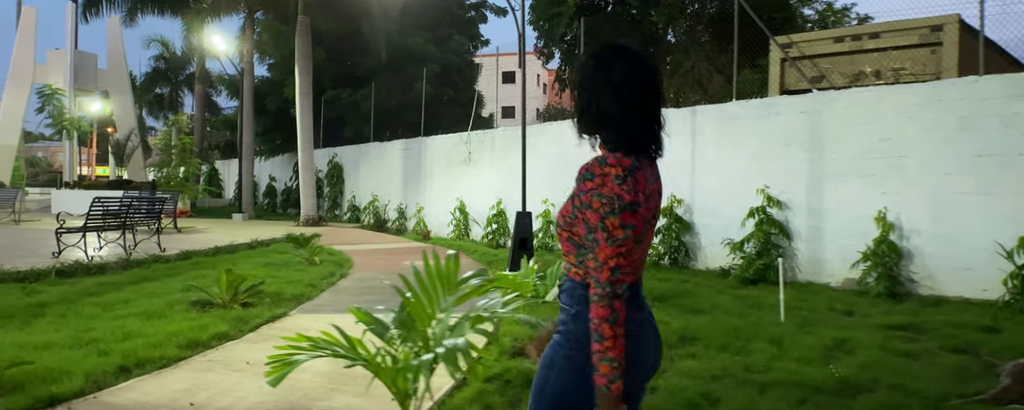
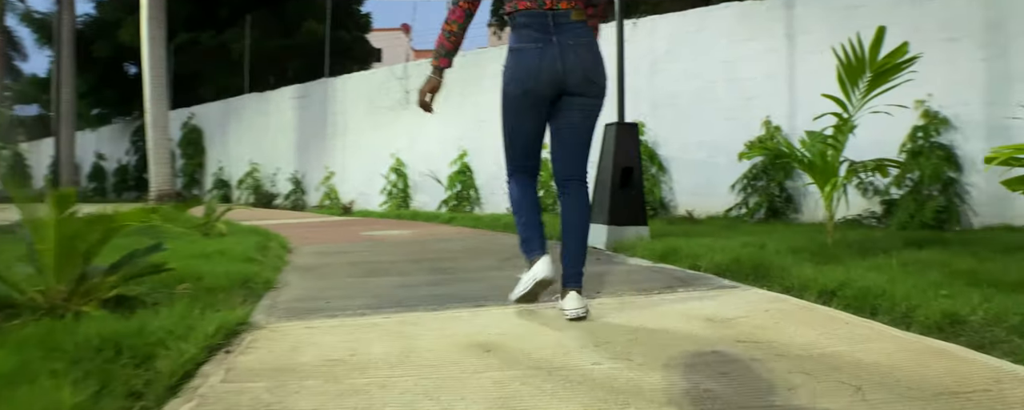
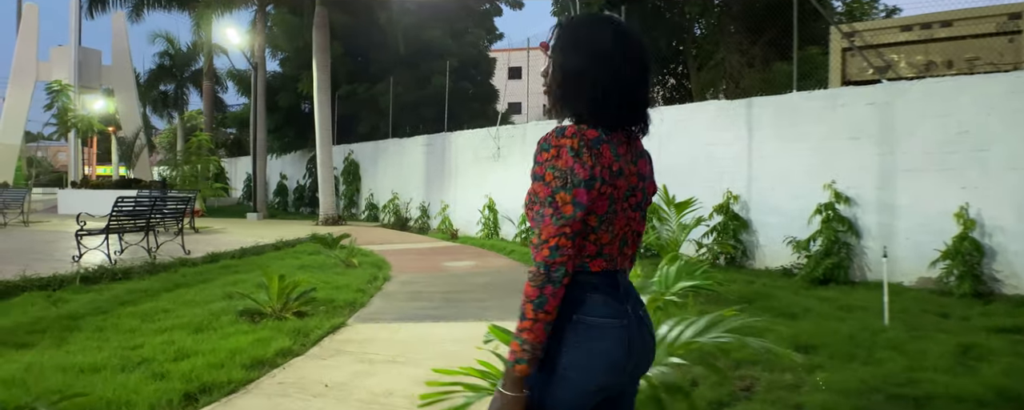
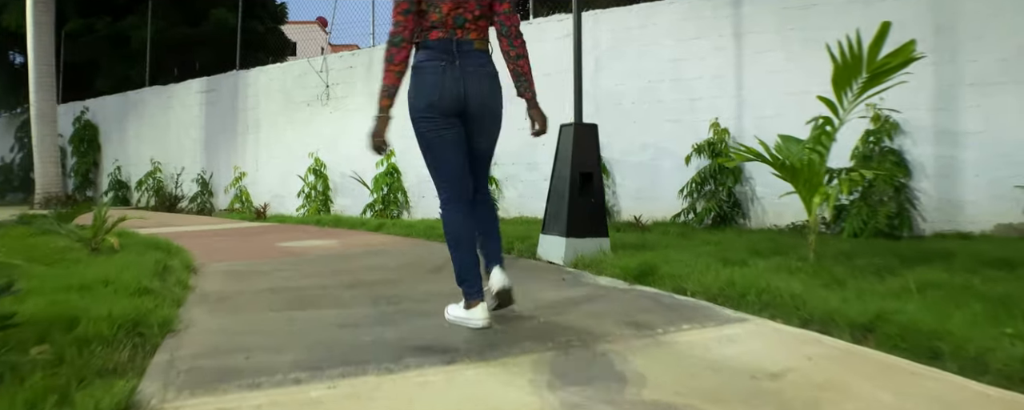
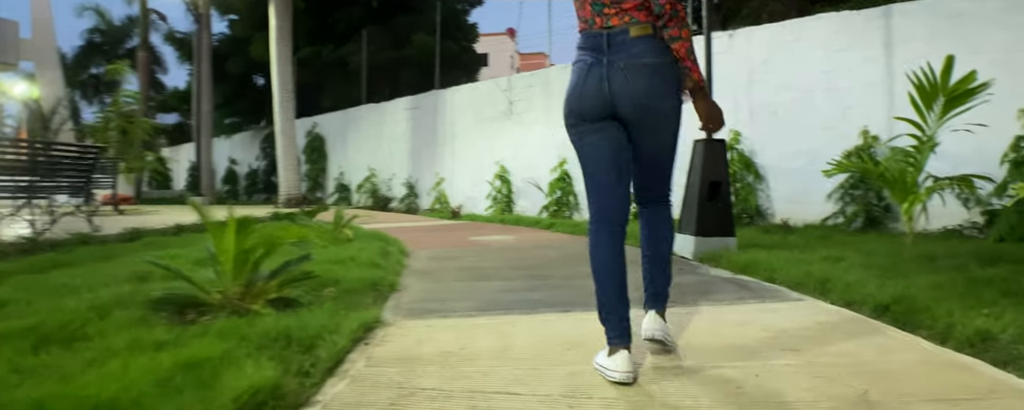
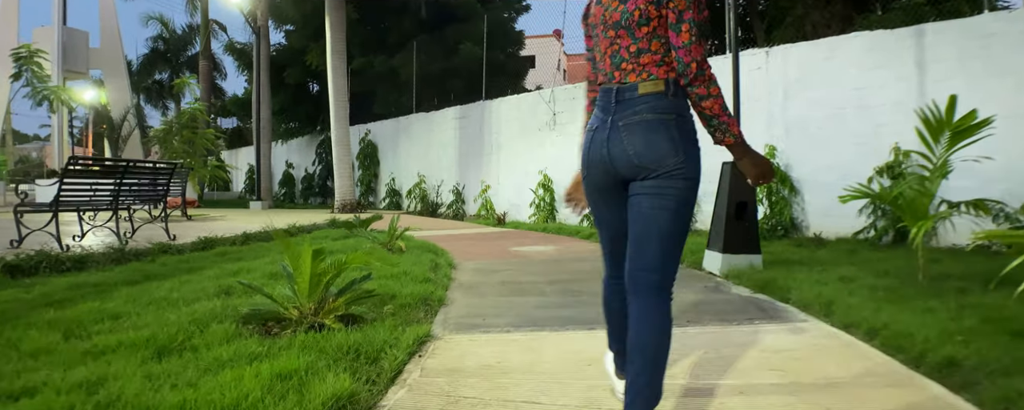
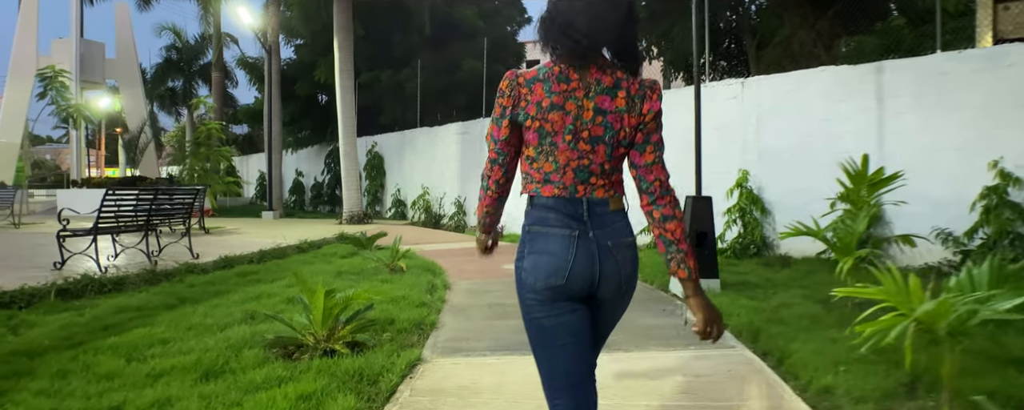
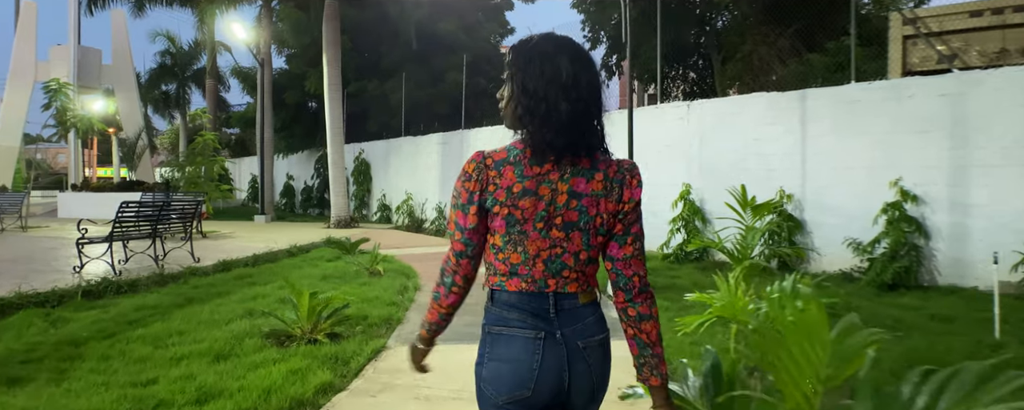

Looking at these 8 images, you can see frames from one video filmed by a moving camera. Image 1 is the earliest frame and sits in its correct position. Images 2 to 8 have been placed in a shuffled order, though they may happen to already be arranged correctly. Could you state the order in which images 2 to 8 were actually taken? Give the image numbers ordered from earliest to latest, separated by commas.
3, 8, 7, 6, 5, 2, 4
